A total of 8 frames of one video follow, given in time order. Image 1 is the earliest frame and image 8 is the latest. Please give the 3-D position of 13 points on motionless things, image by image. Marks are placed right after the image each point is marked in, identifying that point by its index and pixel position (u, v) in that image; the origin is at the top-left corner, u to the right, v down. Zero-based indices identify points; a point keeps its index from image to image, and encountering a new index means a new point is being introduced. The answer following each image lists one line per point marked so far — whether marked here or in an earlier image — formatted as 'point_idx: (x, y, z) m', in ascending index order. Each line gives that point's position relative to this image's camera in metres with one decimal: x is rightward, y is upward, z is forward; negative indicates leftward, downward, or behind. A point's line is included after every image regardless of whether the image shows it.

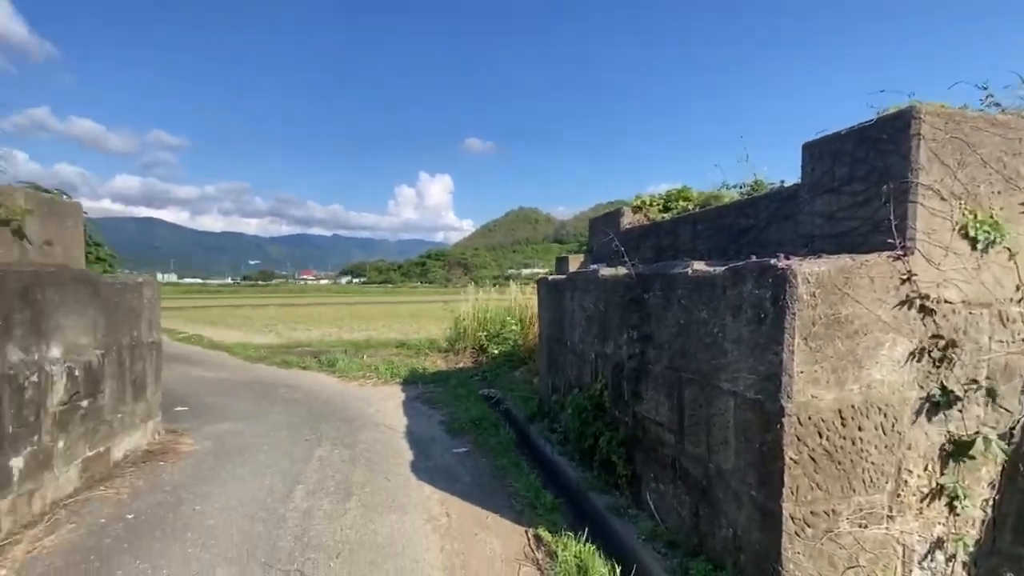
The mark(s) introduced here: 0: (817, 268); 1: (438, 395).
0: (+1.2, +0.1, +2.0) m
1: (-1.0, -1.4, +7.4) m
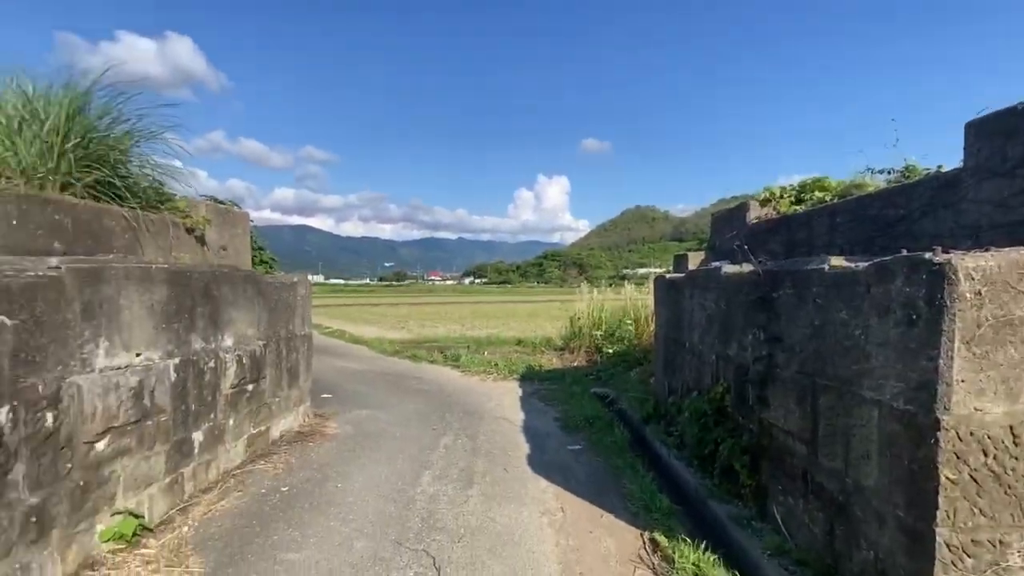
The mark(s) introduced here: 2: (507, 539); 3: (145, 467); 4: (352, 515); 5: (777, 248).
0: (+1.6, +0.1, +1.7) m
1: (+0.5, -1.4, +7.4) m
2: (0.0, -1.4, +3.1) m
3: (-2.0, -1.0, +3.1) m
4: (-1.0, -1.4, +3.4) m
5: (+2.1, +0.3, +4.4) m
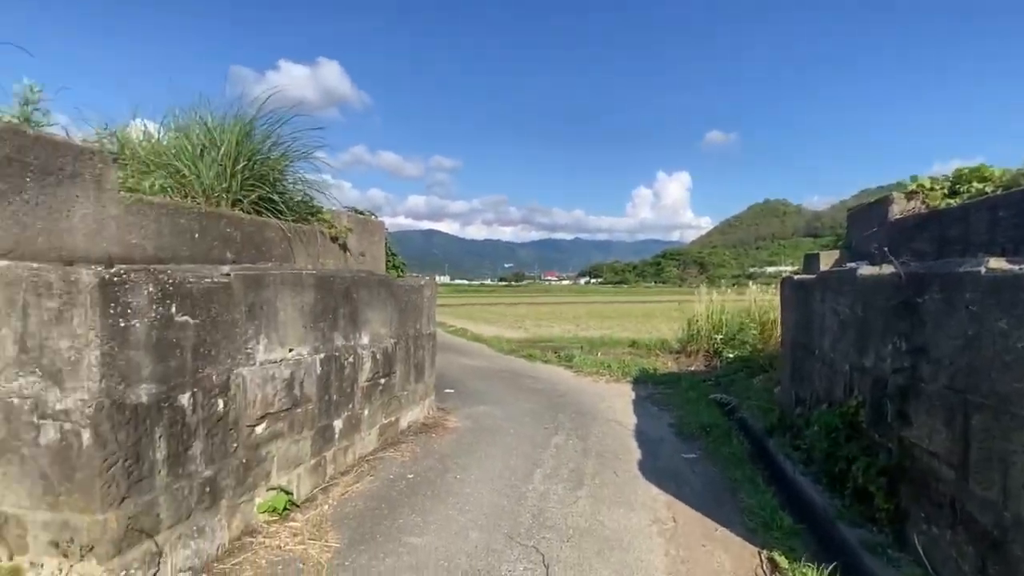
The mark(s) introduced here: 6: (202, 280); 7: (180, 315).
0: (+1.9, +0.1, +1.4) m
1: (+2.0, -1.4, +7.2) m
2: (+0.6, -1.4, +3.2) m
3: (-1.4, -1.0, +3.5) m
4: (-0.3, -1.4, +3.6) m
5: (+2.9, +0.3, +3.9) m
6: (-1.6, 0.0, +2.9) m
7: (-1.6, -0.1, +2.8) m
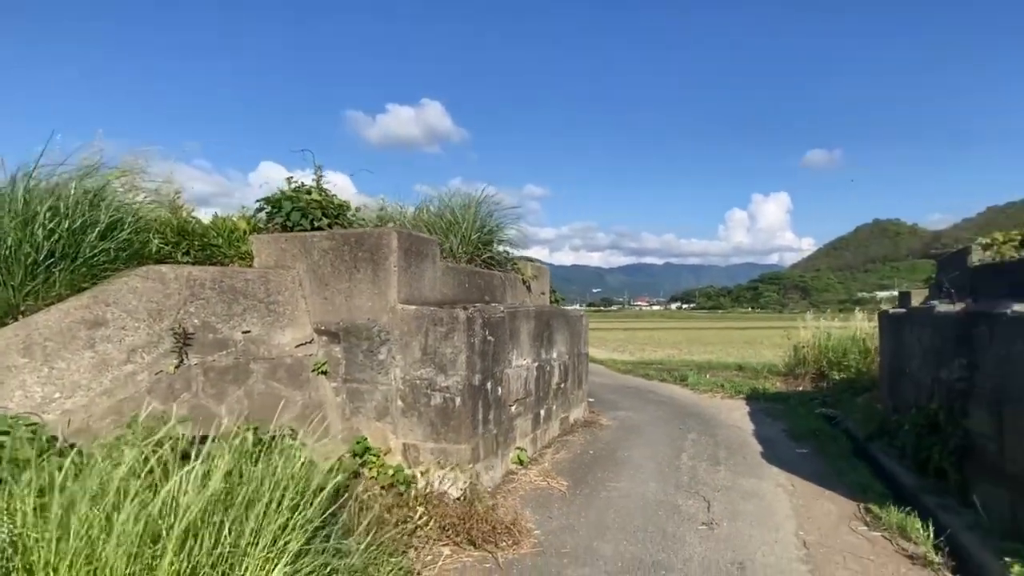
0: (+3.0, -0.1, +2.8) m
1: (+4.1, -1.9, +8.5) m
2: (+2.0, -1.7, +4.7) m
3: (+0.1, -1.3, +5.4) m
4: (+1.2, -1.7, +5.2) m
5: (+4.4, 0.0, +5.1) m
6: (-0.1, -0.2, +4.8) m
7: (-0.2, -0.4, +4.7) m
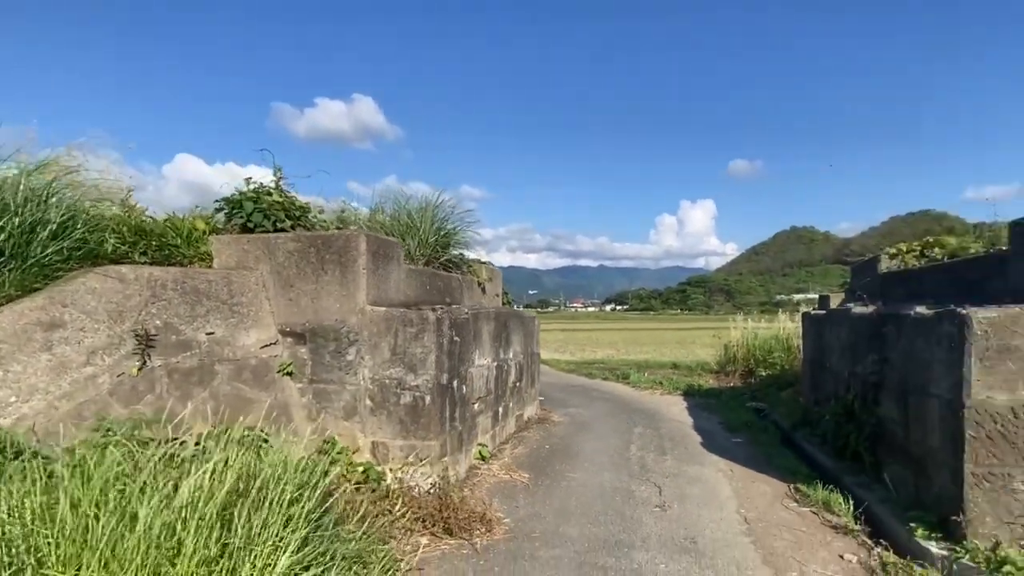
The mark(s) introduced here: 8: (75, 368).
0: (+2.9, -0.2, +3.4) m
1: (+3.3, -1.9, +9.1) m
2: (+1.7, -1.7, +5.1) m
3: (-0.3, -1.3, +5.6) m
4: (+0.8, -1.7, +5.6) m
5: (+4.0, -0.1, +5.8) m
6: (-0.5, -0.2, +5.0) m
7: (-0.5, -0.4, +4.8) m
8: (-2.9, -0.5, +3.7) m
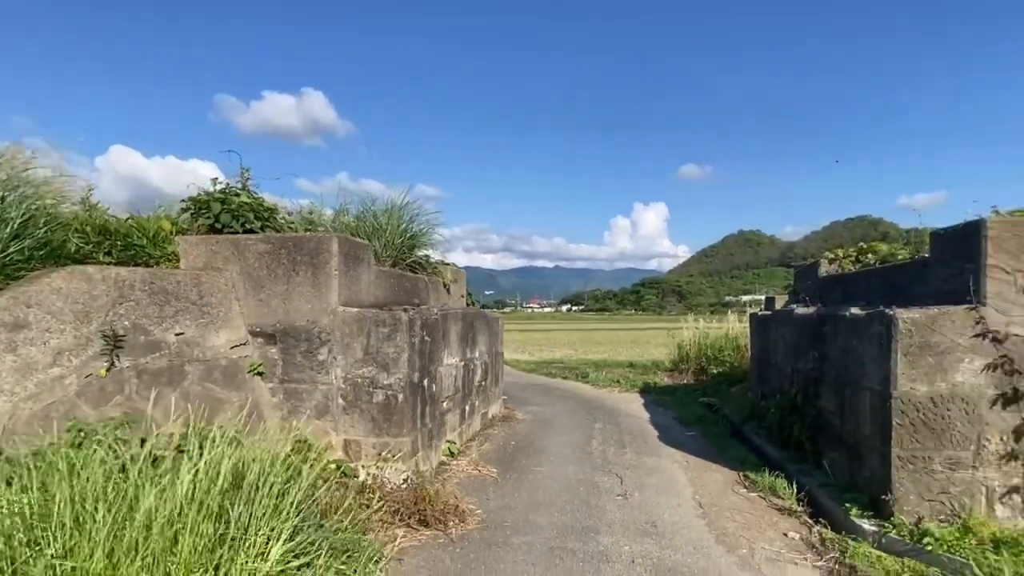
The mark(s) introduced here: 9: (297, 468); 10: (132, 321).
0: (+2.7, -0.2, +3.8) m
1: (+2.7, -1.9, +9.5) m
2: (+1.4, -1.7, +5.4) m
3: (-0.6, -1.4, +5.7) m
4: (+0.5, -1.7, +5.8) m
5: (+3.6, -0.1, +6.3) m
6: (-0.7, -0.3, +5.1) m
7: (-0.8, -0.4, +5.0) m
8: (-3.1, -0.5, +3.7) m
9: (-1.3, -1.1, +3.4) m
10: (-2.8, -0.2, +4.1) m
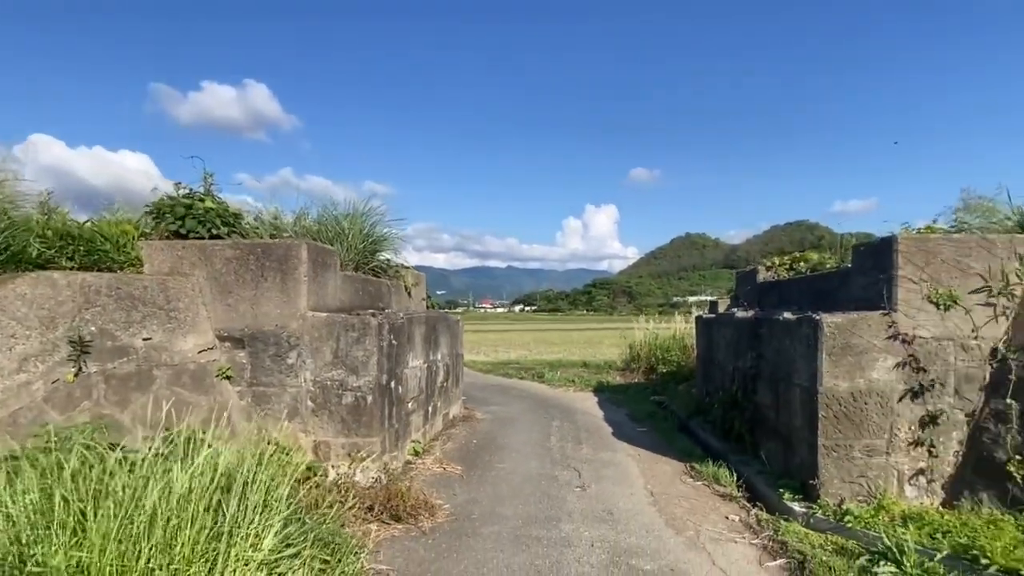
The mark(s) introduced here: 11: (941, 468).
0: (+2.5, -0.2, +4.3) m
1: (+2.0, -2.0, +10.0) m
2: (+1.0, -1.8, +5.7) m
3: (-1.0, -1.4, +5.9) m
4: (+0.1, -1.8, +6.1) m
5: (+3.2, -0.1, +6.9) m
6: (-1.1, -0.3, +5.3) m
7: (-1.1, -0.5, +5.2) m
8: (-3.3, -0.6, +3.7) m
9: (-1.5, -1.1, +3.5) m
10: (-3.1, -0.3, +4.1) m
11: (+3.2, -1.4, +4.2) m
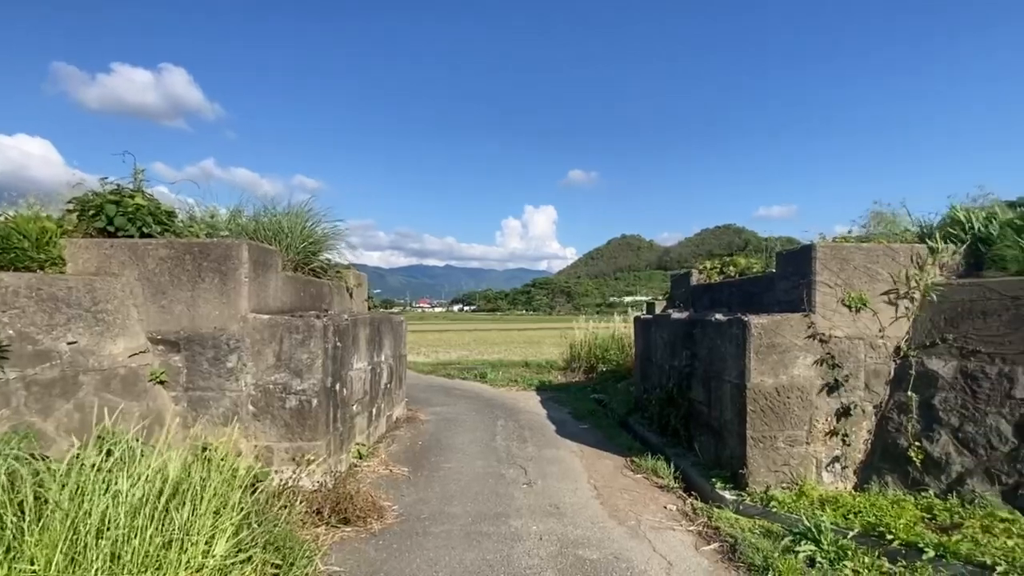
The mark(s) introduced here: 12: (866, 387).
0: (+2.1, -0.3, +4.6) m
1: (+0.9, -2.0, +10.2) m
2: (+0.4, -1.8, +5.9) m
3: (-1.6, -1.4, +5.9) m
4: (-0.5, -1.8, +6.2) m
5: (+2.5, -0.2, +7.2) m
6: (-1.6, -0.3, +5.3) m
7: (-1.6, -0.5, +5.1) m
8: (-3.6, -0.6, +3.4) m
9: (-1.8, -1.1, +3.4) m
10: (-3.4, -0.3, +3.9) m
11: (+2.8, -1.4, +4.6) m
12: (+3.0, -0.8, +4.7) m
